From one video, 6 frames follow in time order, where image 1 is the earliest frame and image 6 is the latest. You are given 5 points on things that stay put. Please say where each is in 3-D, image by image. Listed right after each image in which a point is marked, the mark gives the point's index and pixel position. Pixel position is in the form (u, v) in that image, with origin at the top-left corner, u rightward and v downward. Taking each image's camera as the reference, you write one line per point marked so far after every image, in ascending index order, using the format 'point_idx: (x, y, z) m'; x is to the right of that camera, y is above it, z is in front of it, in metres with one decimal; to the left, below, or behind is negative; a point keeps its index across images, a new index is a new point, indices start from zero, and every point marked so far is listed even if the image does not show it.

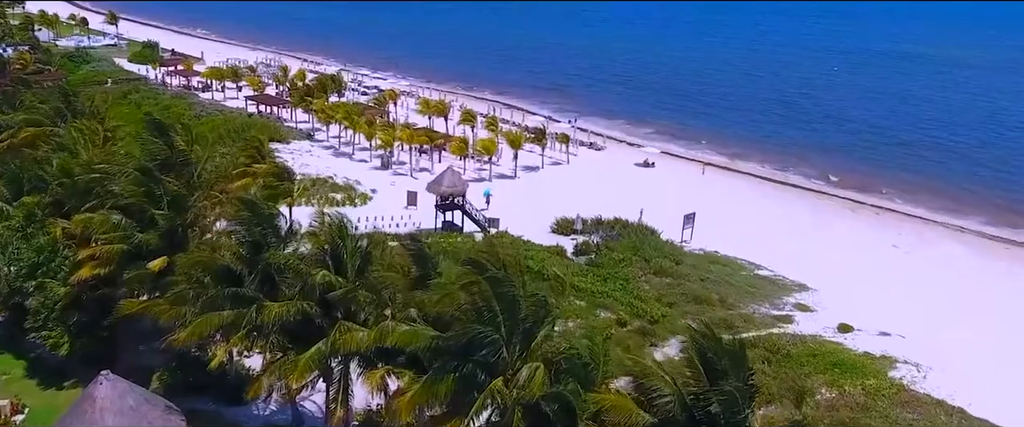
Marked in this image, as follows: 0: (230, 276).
0: (-4.0, -0.9, +15.6) m
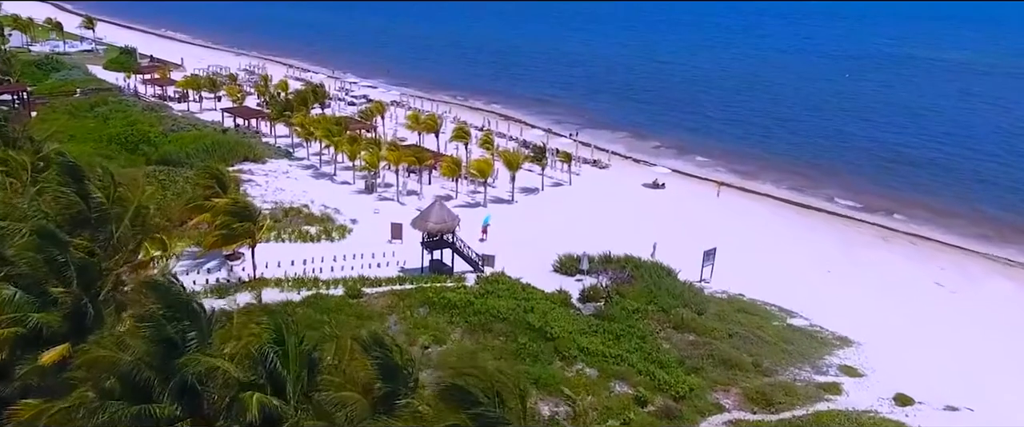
0: (-4.0, -1.9, +11.8) m
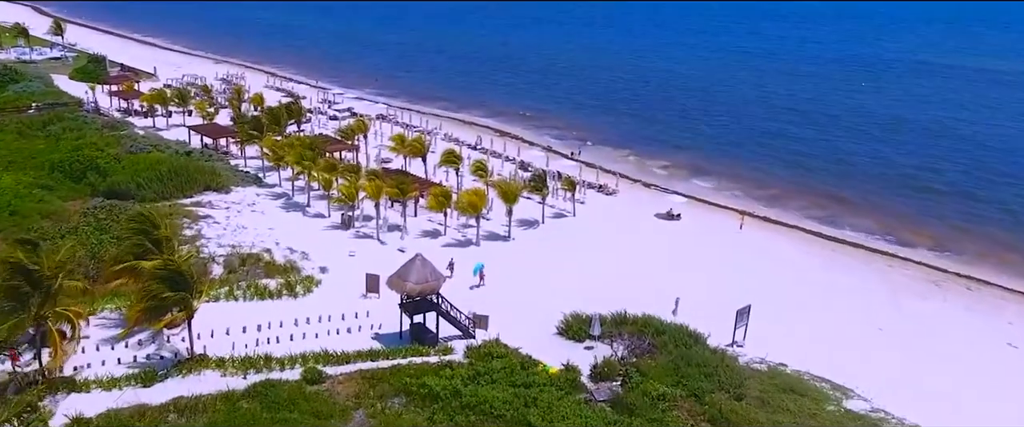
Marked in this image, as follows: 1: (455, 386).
0: (-4.1, -3.0, +7.2) m
1: (-1.0, -3.0, +19.0) m
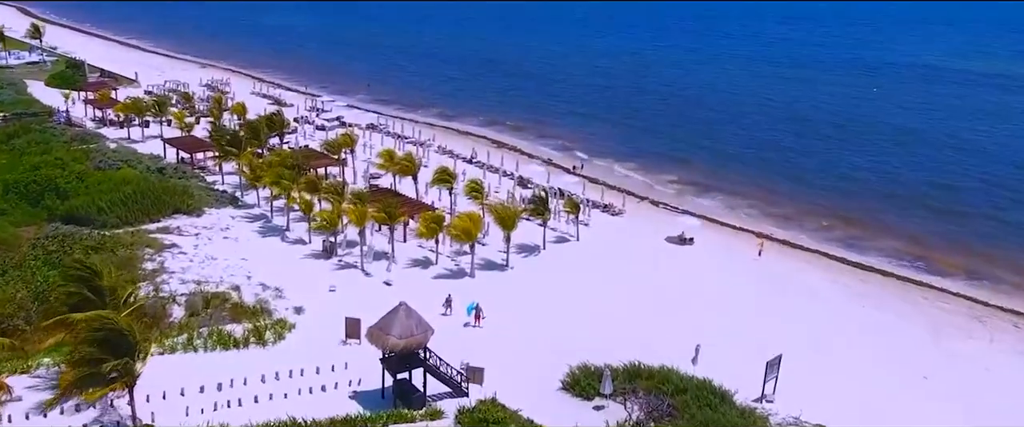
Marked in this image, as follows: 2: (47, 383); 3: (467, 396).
0: (-4.1, -3.8, +4.2) m
1: (-1.0, -3.8, +16.1) m
2: (-8.0, -2.9, +18.7) m
3: (-0.8, -3.3, +19.9) m
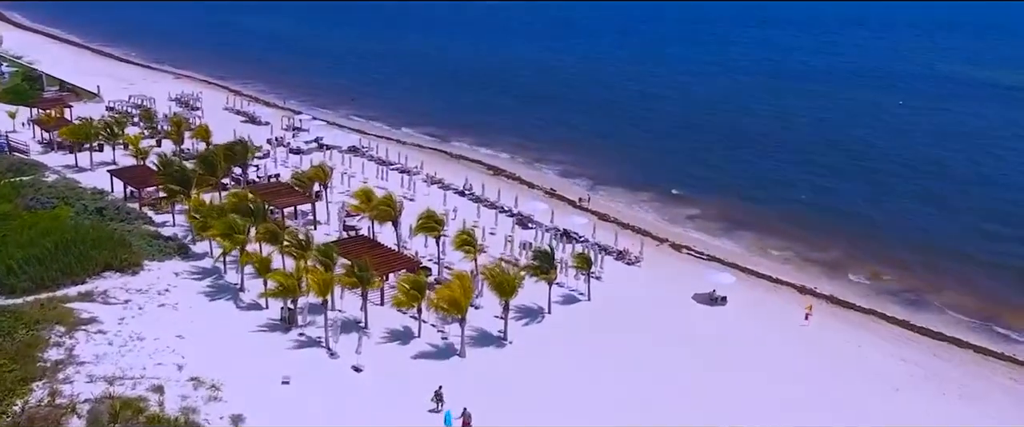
0: (-4.0, -5.2, -1.2) m
1: (-1.0, -5.2, +10.7) m
2: (-8.0, -4.3, +13.3) m
3: (-0.8, -4.7, +14.5) m
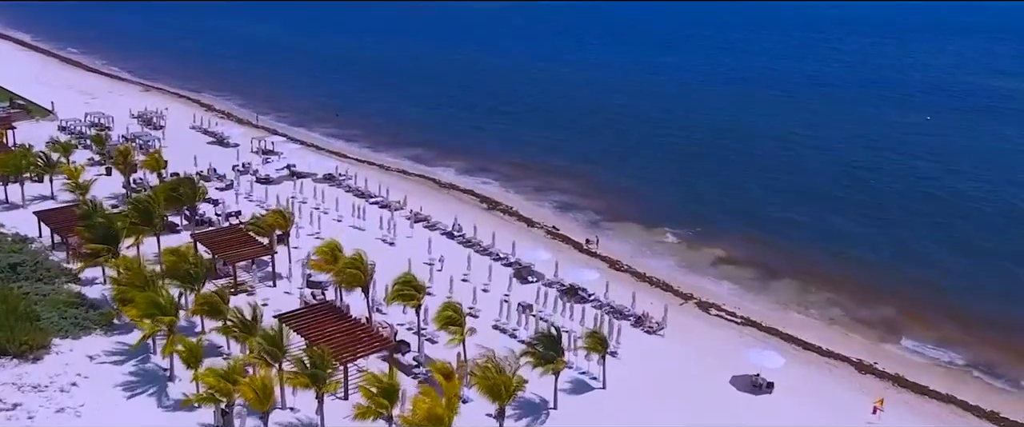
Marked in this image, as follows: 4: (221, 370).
0: (-4.0, -6.6, -6.6) m
1: (-1.0, -6.6, +5.3) m
2: (-8.0, -5.7, +8.0) m
3: (-0.8, -6.1, +9.1) m
4: (-5.1, -2.7, +19.2) m
